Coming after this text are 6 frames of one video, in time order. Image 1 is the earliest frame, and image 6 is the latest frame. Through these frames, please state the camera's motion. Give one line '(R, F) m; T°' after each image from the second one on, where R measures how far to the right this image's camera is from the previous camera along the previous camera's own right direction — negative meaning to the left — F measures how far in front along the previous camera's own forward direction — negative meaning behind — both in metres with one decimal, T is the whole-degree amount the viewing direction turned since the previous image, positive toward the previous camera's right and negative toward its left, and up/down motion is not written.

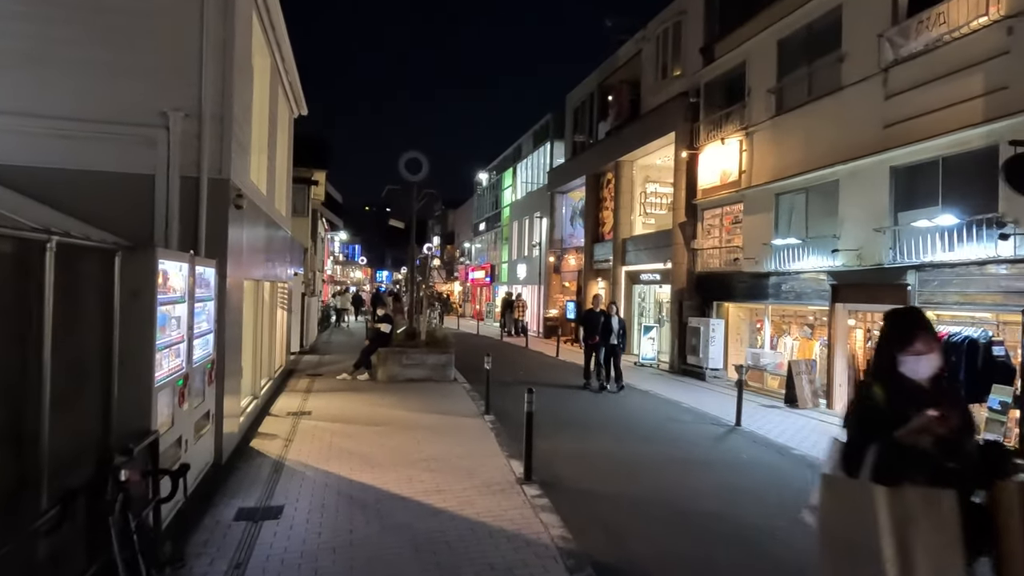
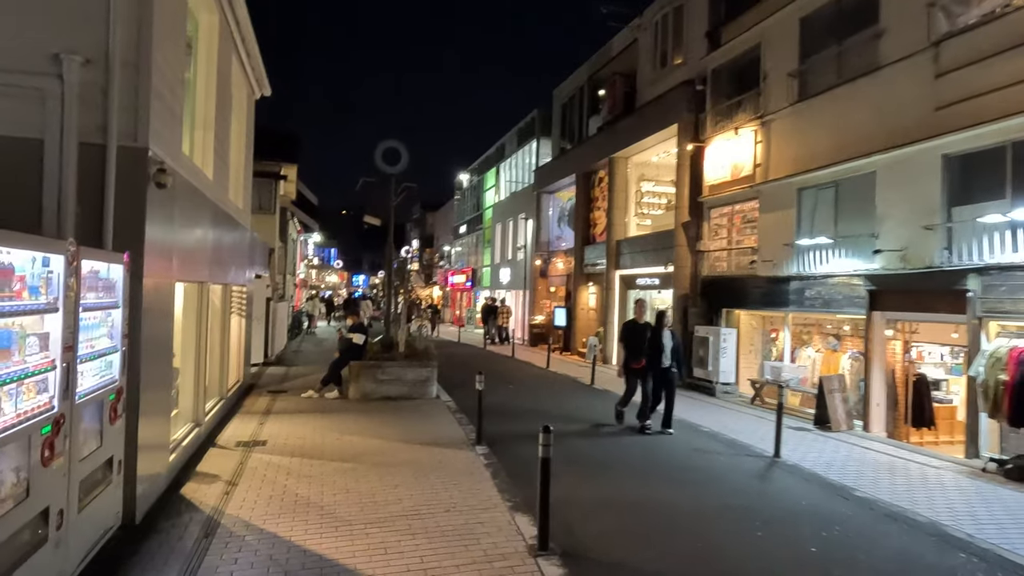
(-0.3, +1.9) m; +2°
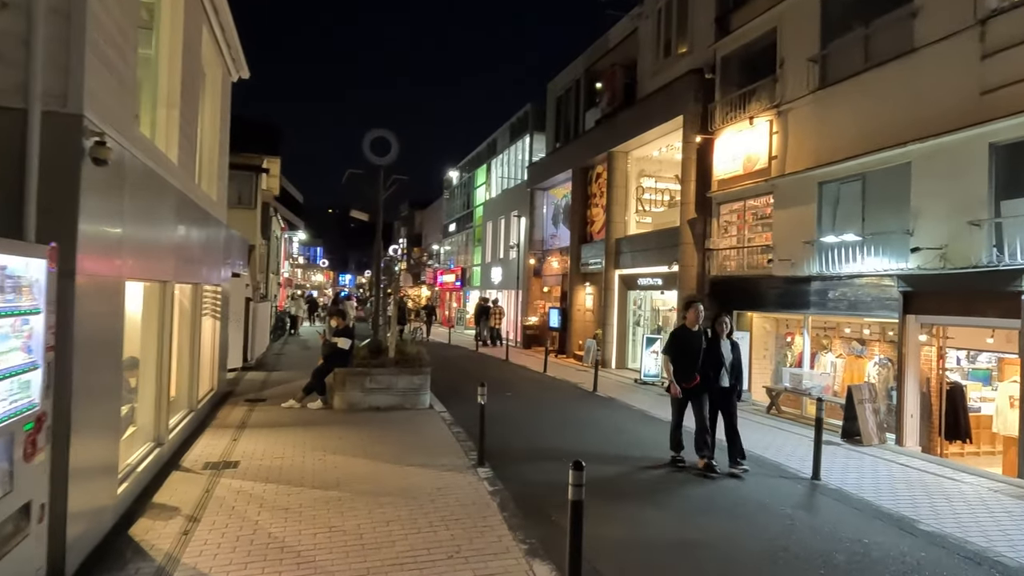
(-0.2, +1.1) m; +1°
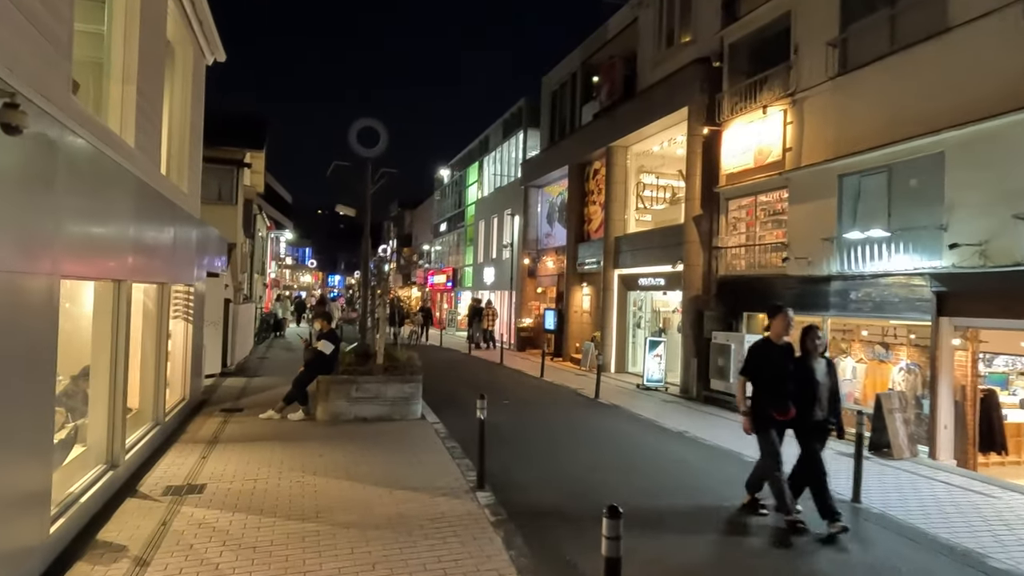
(-0.2, +1.0) m; +1°
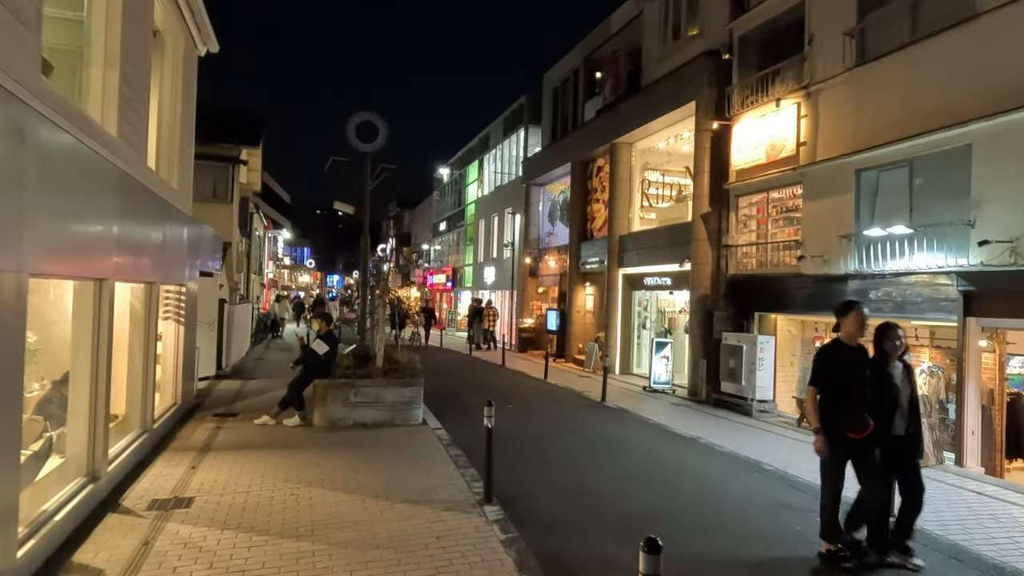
(-0.1, +0.5) m; 0°
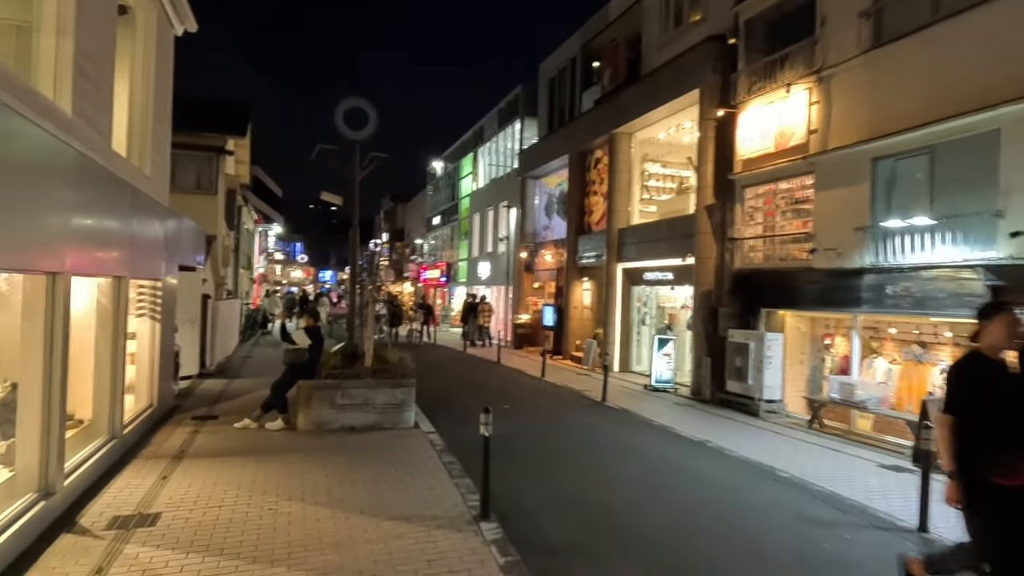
(-0.1, +0.7) m; +1°
